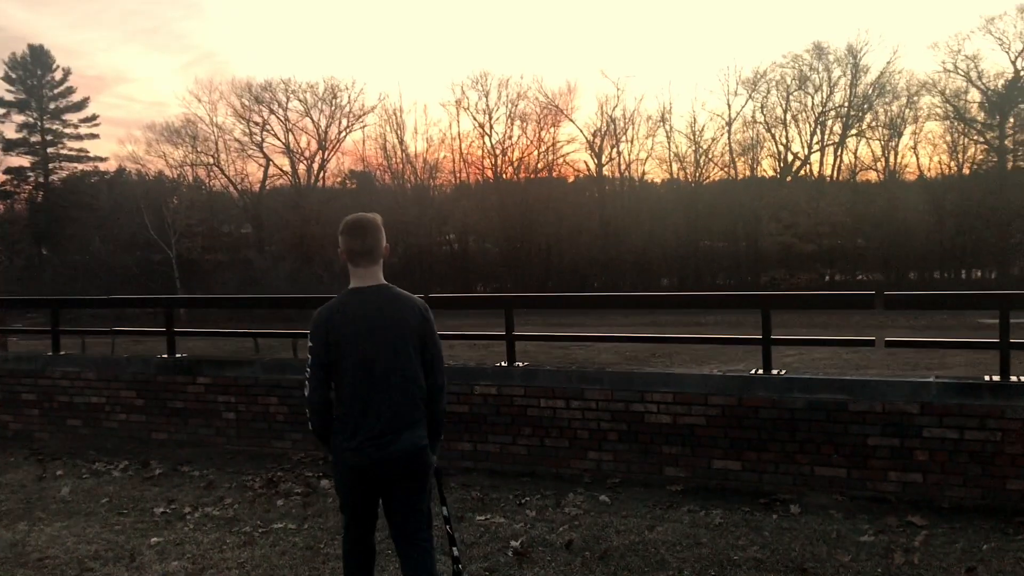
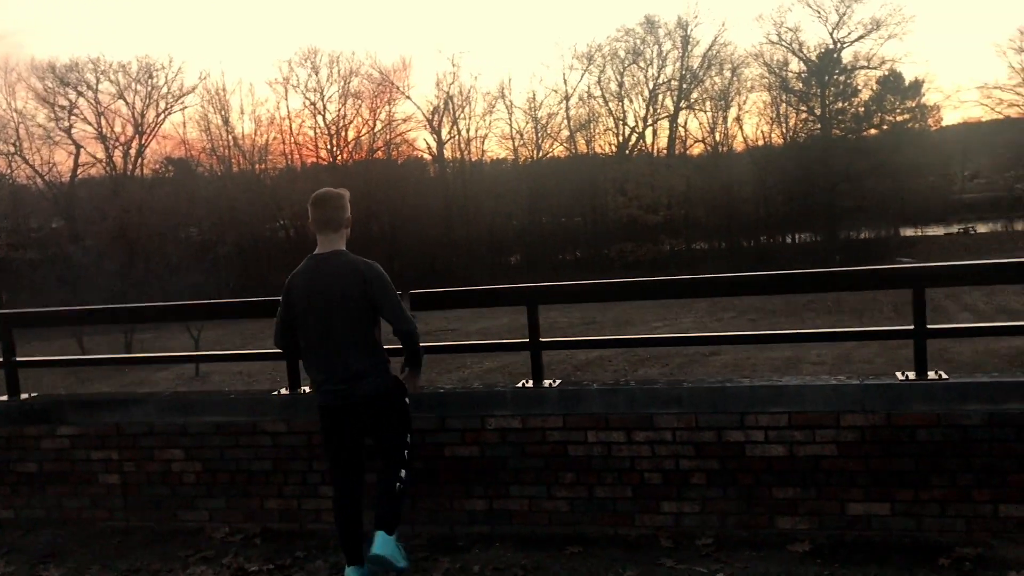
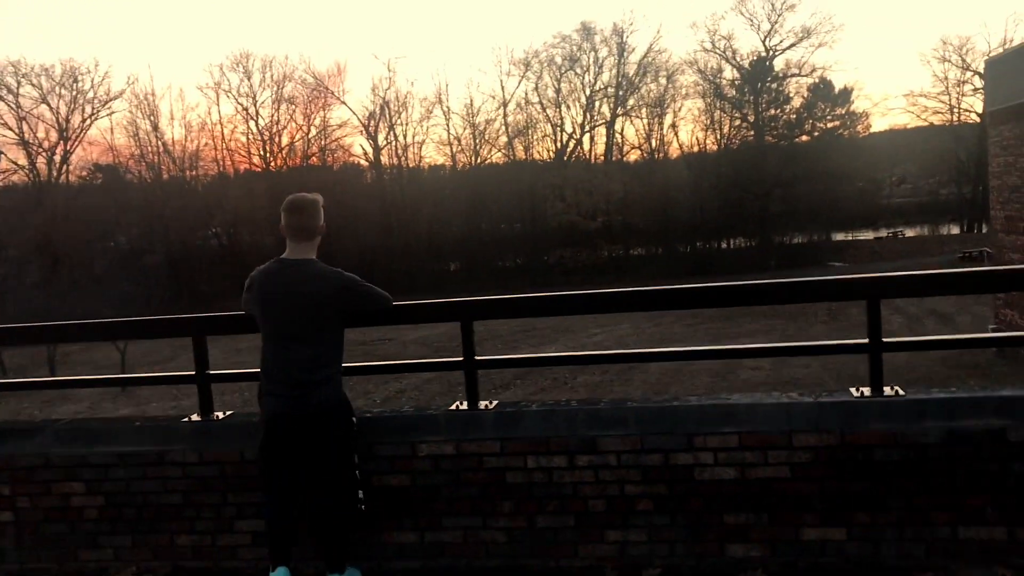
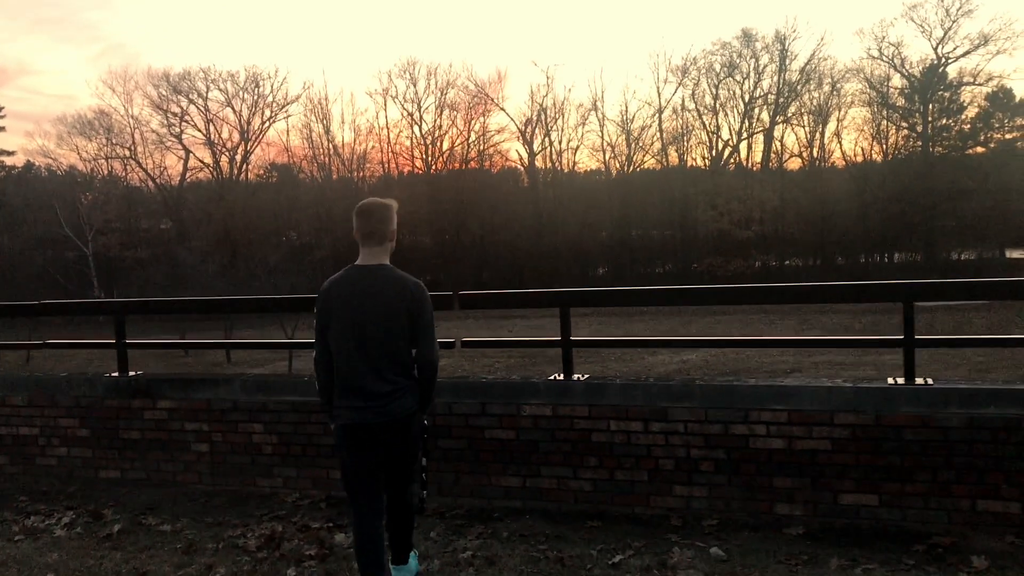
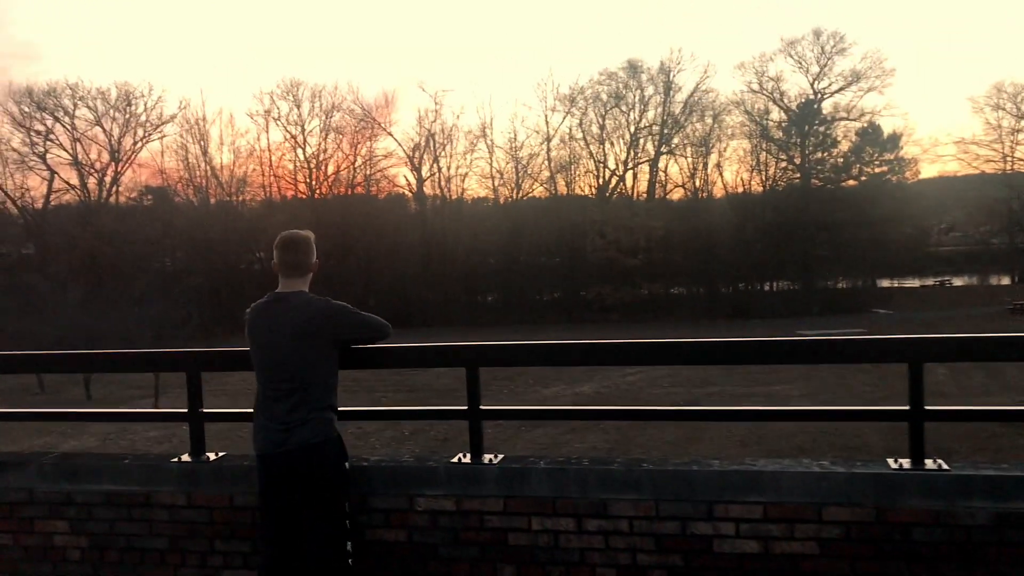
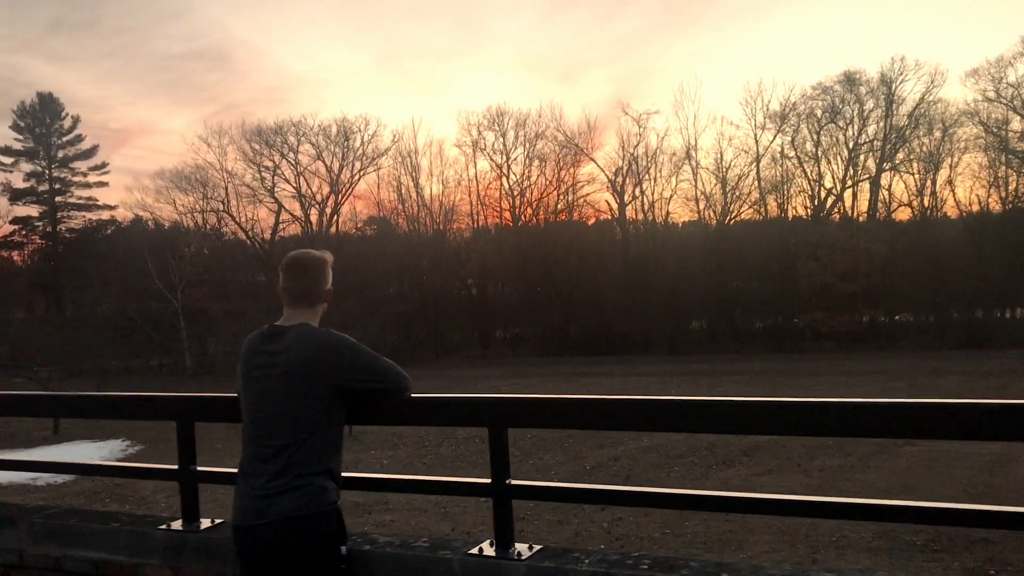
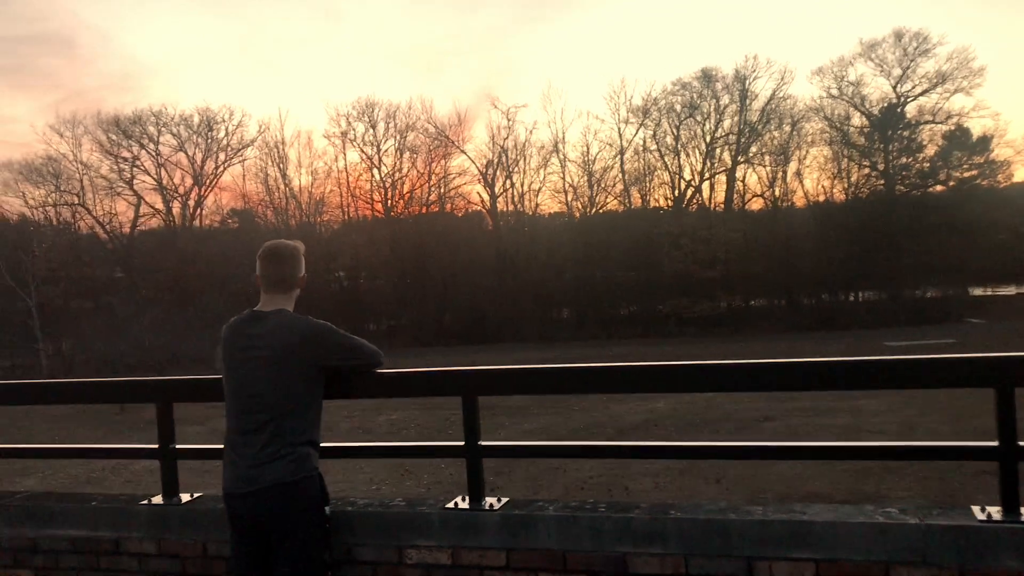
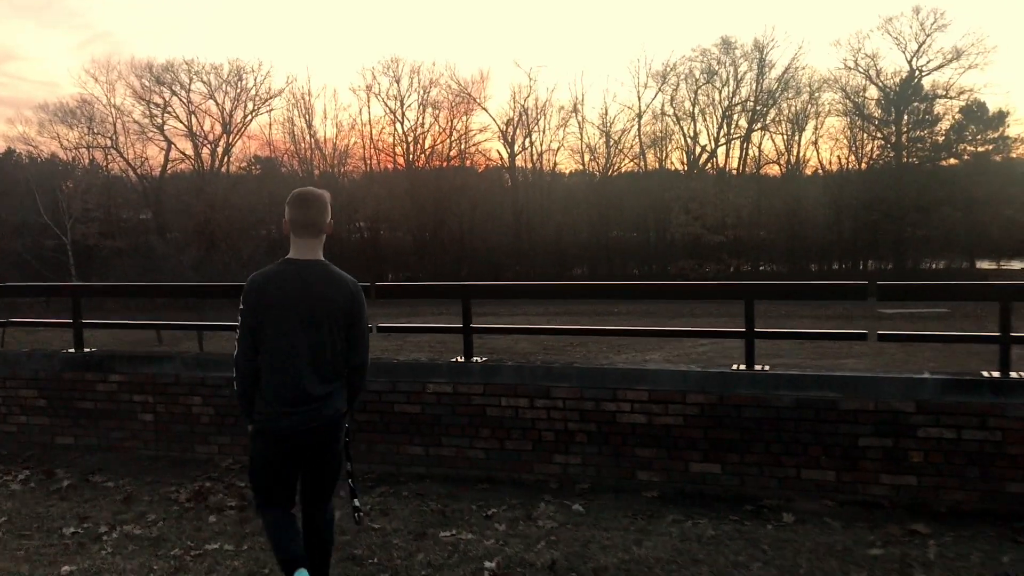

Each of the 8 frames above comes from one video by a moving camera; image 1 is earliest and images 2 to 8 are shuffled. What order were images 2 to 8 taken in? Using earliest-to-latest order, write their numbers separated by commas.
8, 4, 2, 3, 5, 7, 6
